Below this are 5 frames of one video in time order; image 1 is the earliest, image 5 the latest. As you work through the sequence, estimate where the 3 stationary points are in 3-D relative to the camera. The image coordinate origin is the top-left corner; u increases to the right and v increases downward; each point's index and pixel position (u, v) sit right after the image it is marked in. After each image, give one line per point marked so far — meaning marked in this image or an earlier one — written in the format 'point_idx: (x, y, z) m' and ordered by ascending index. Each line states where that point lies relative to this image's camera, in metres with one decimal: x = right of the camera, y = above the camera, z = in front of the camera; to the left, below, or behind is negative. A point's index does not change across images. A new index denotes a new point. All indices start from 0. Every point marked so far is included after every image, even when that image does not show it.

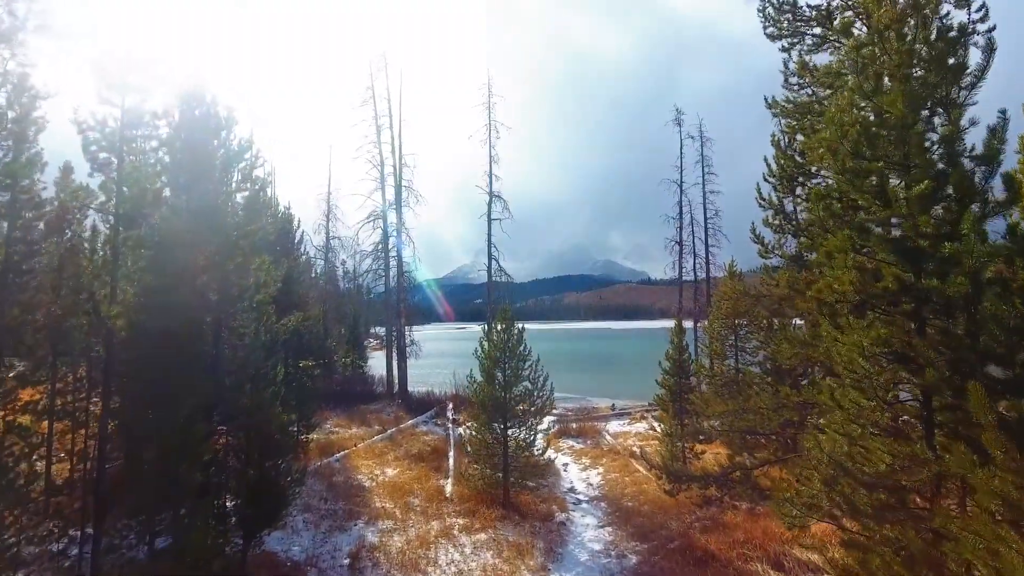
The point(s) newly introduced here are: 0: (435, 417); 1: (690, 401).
0: (-2.9, -4.9, +19.3) m
1: (+4.3, -2.7, +12.3) m
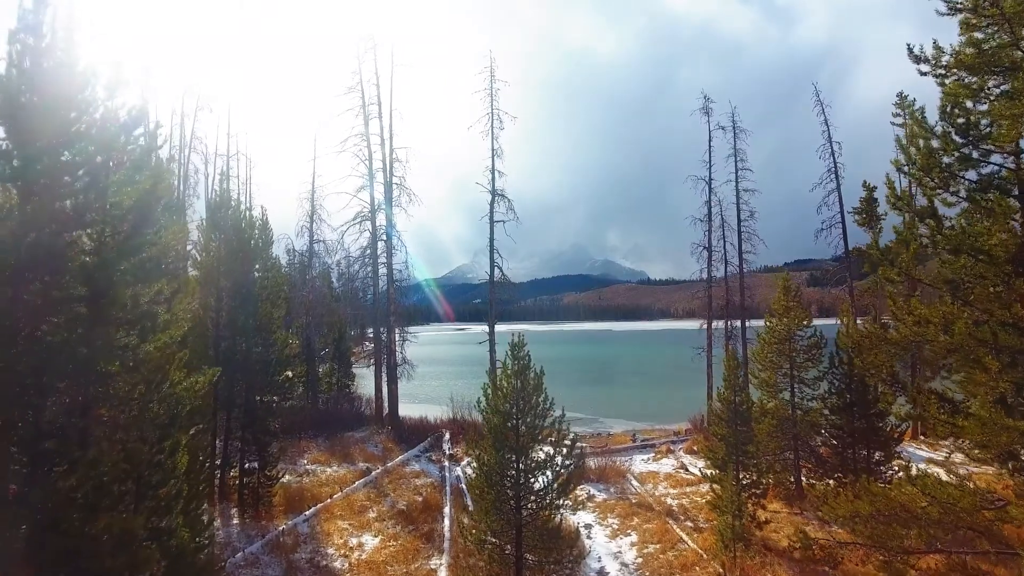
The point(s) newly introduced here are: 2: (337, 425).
0: (-2.7, -5.3, +16.7) m
1: (+4.5, -3.2, +9.7) m
2: (-6.8, -5.3, +19.9) m
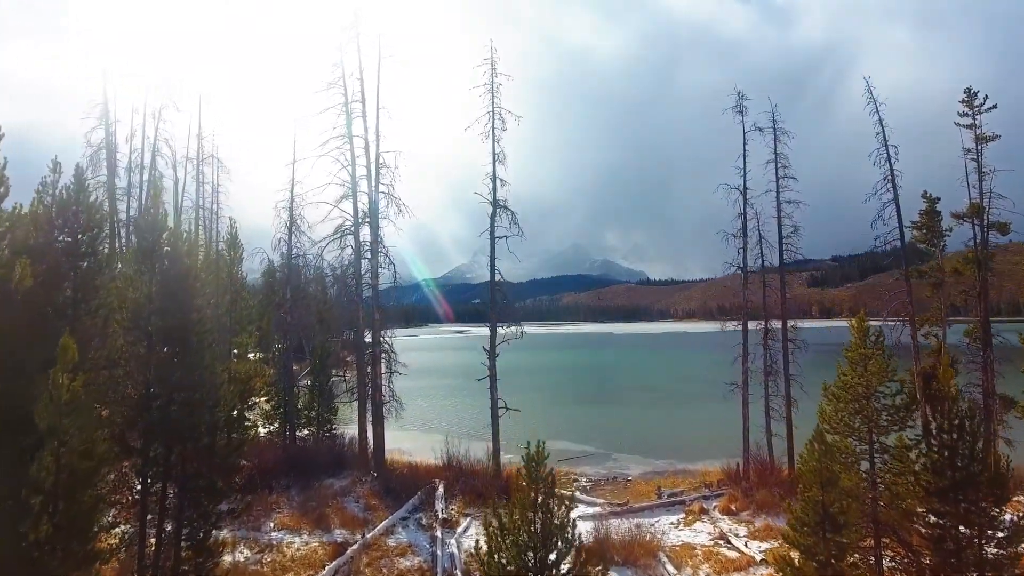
0: (-2.6, -6.2, +14.1) m
1: (+4.7, -4.0, +7.2) m
2: (-6.7, -6.2, +17.4) m
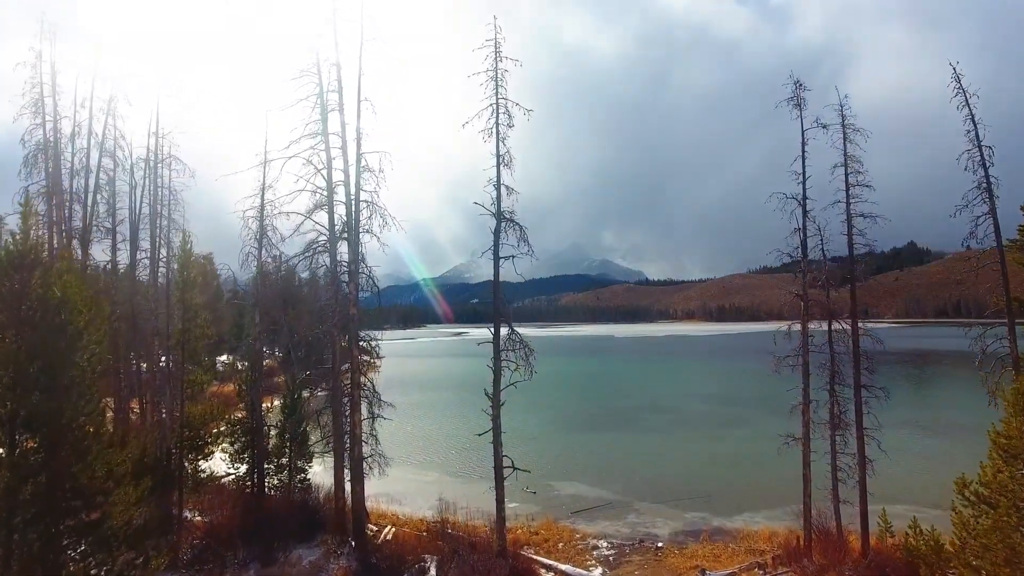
0: (-2.4, -7.0, +11.2) m
1: (+4.9, -4.8, +4.3) m
2: (-6.5, -7.0, +14.4) m
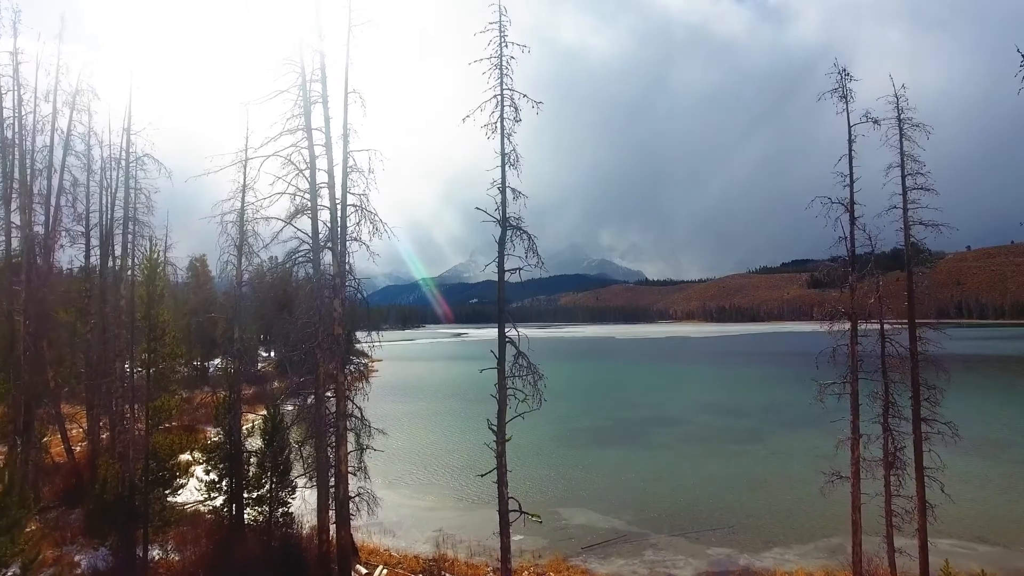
0: (-2.2, -7.4, +9.6) m
1: (+5.1, -5.2, +2.7) m
2: (-6.4, -7.4, +12.8) m
